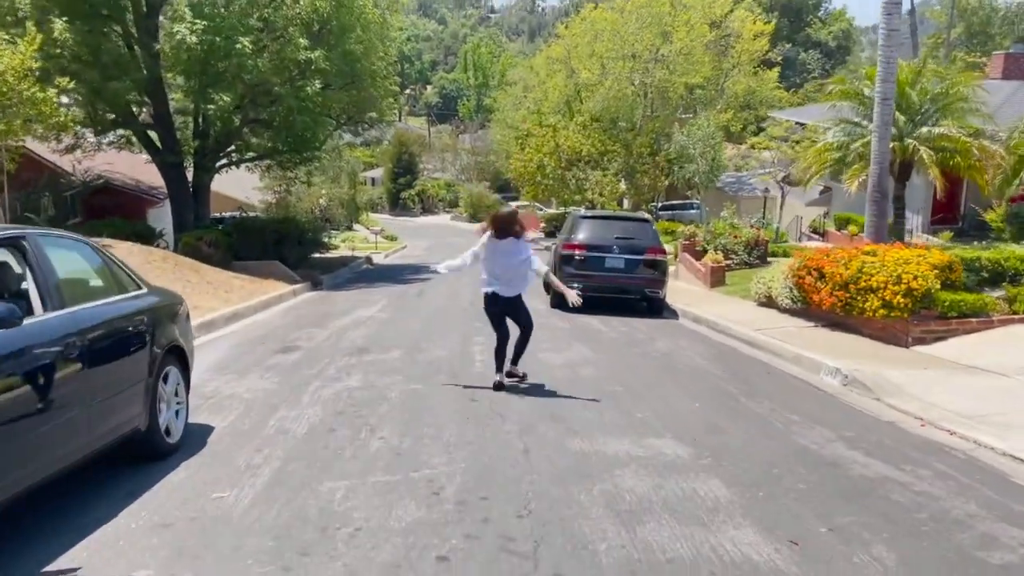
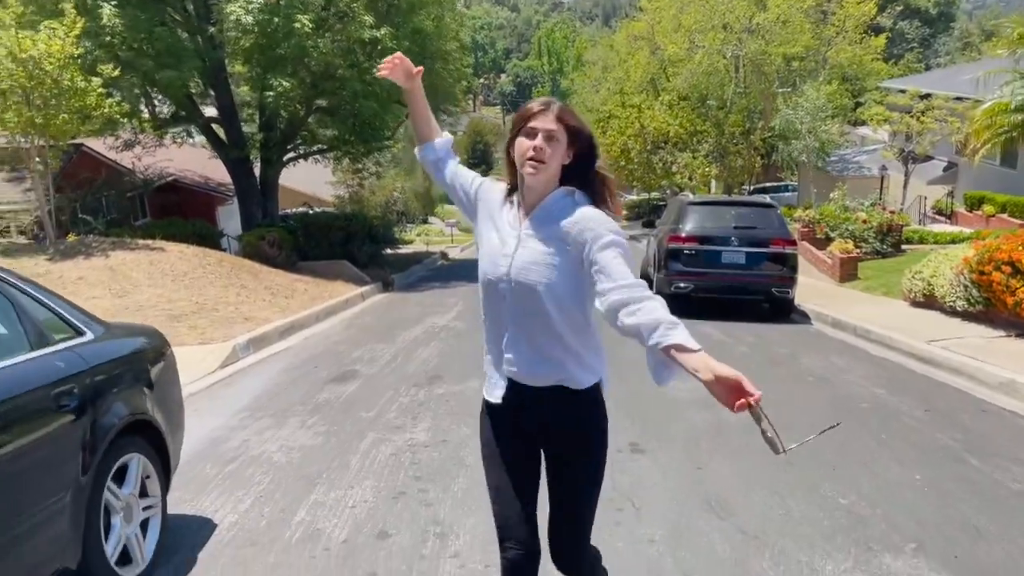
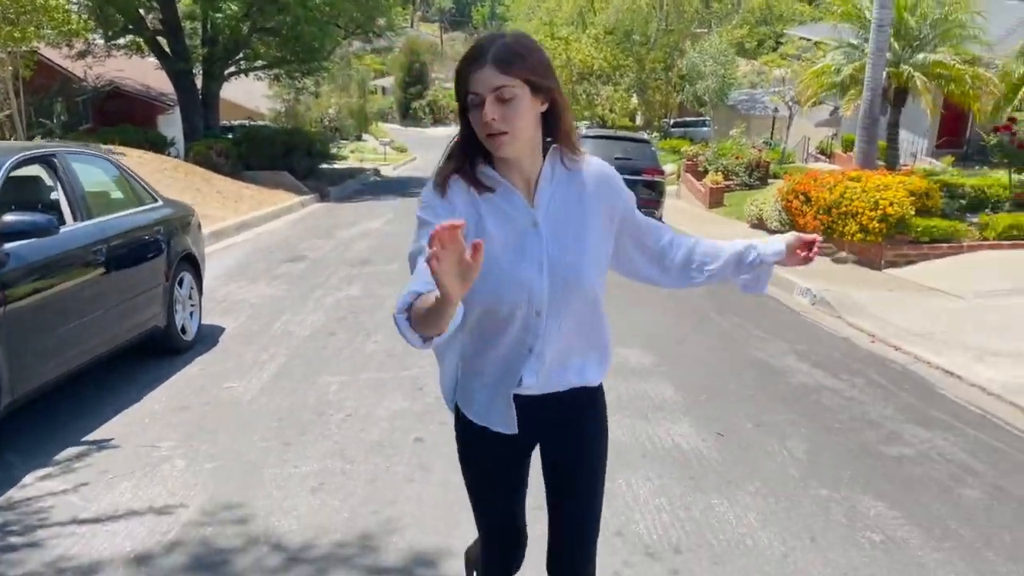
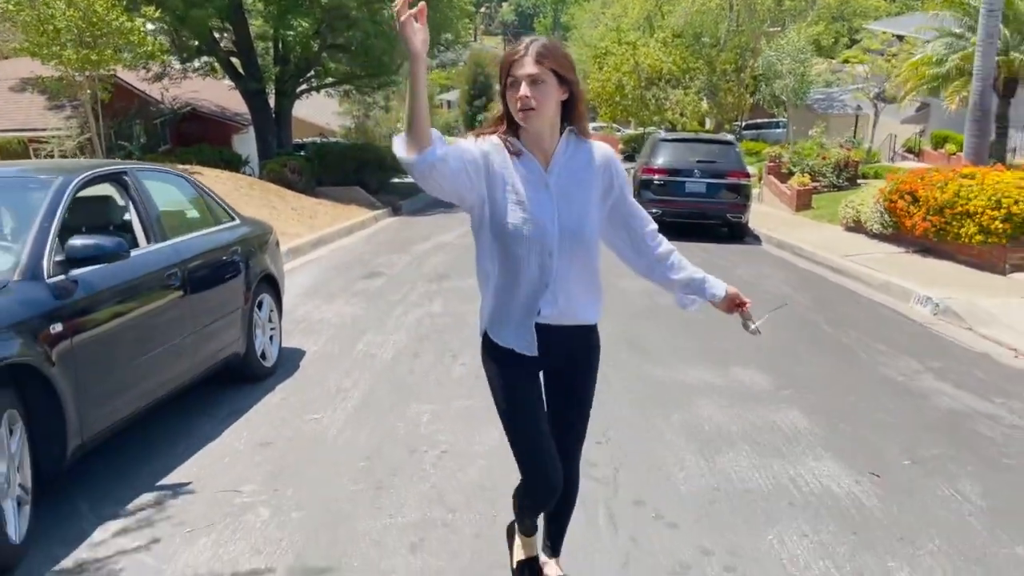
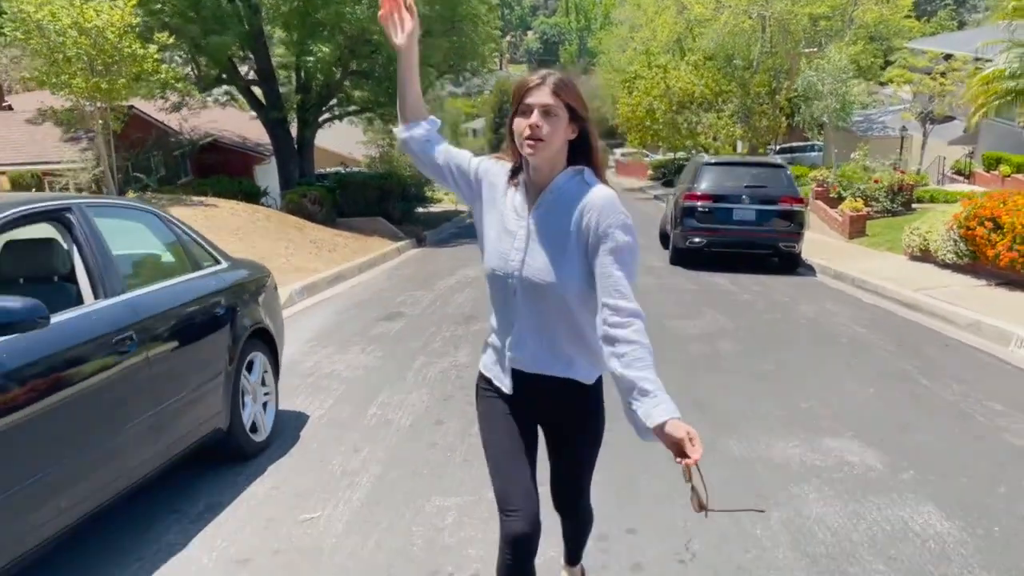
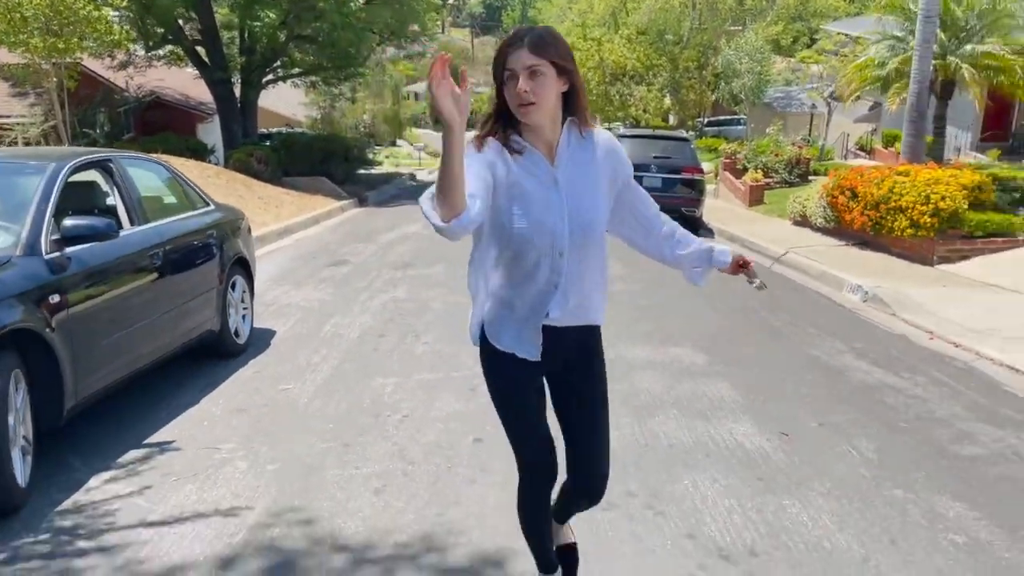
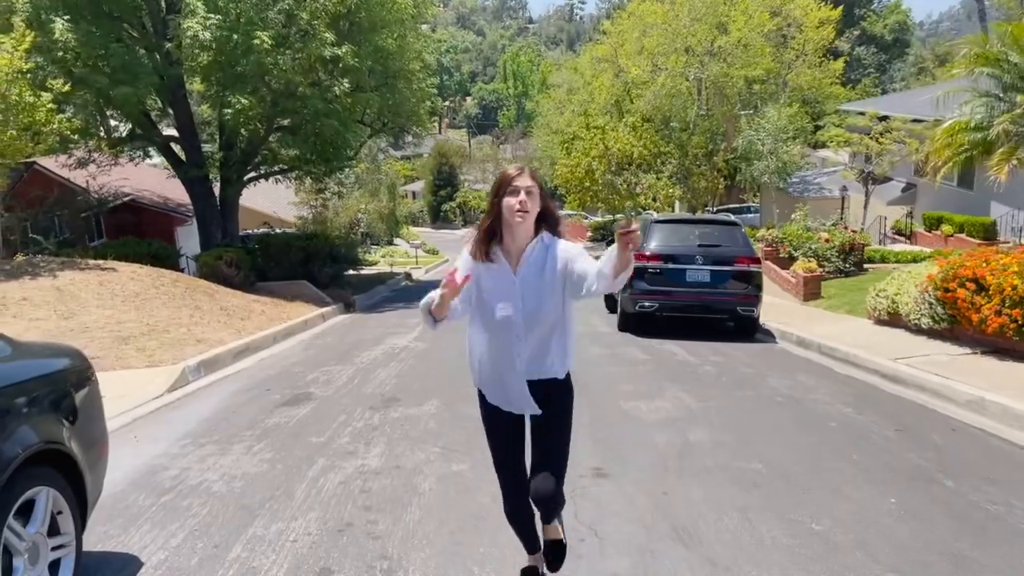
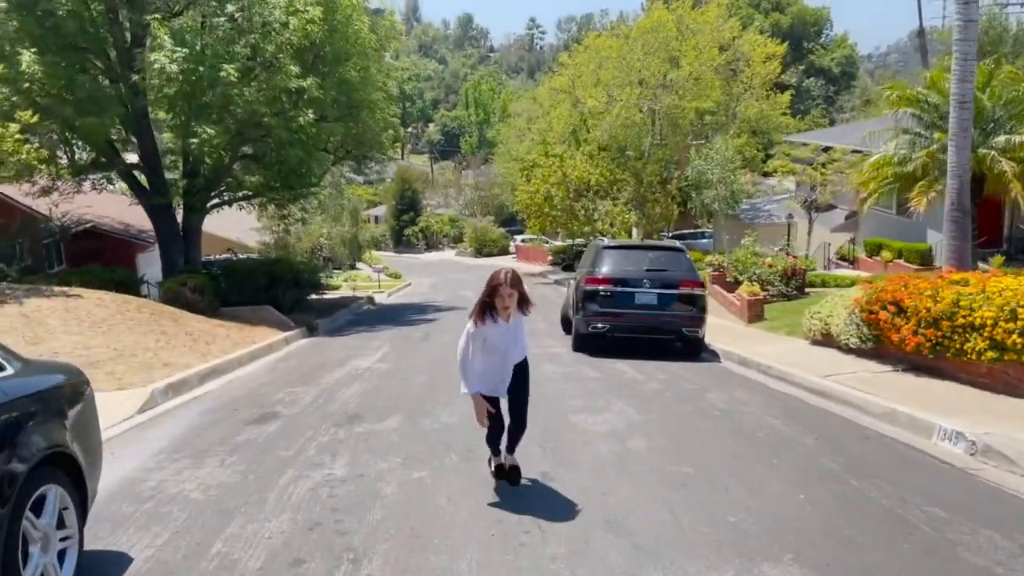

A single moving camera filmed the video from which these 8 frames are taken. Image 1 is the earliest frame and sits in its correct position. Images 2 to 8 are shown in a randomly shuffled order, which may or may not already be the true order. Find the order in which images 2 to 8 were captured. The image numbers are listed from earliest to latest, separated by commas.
8, 7, 2, 5, 4, 6, 3
